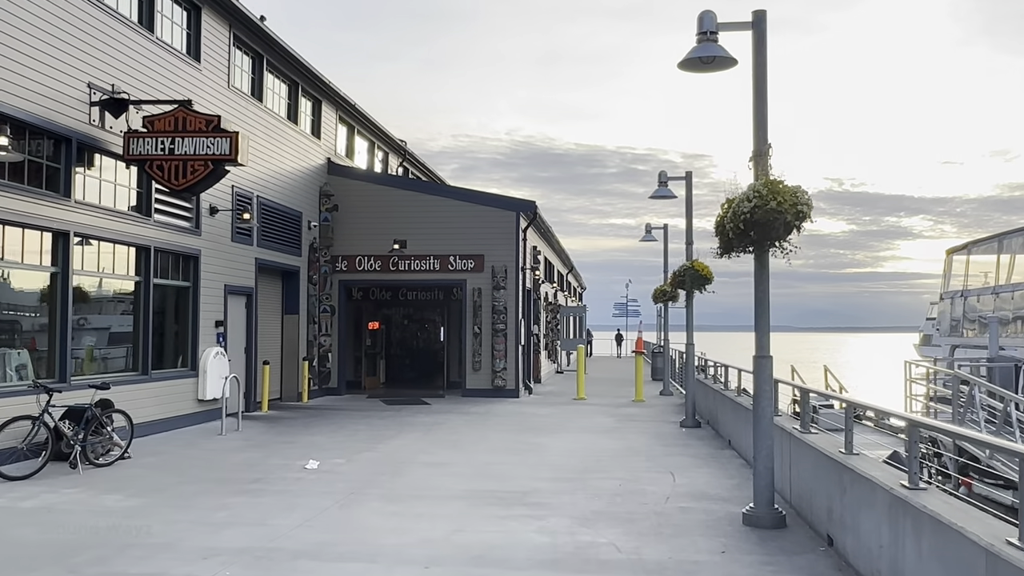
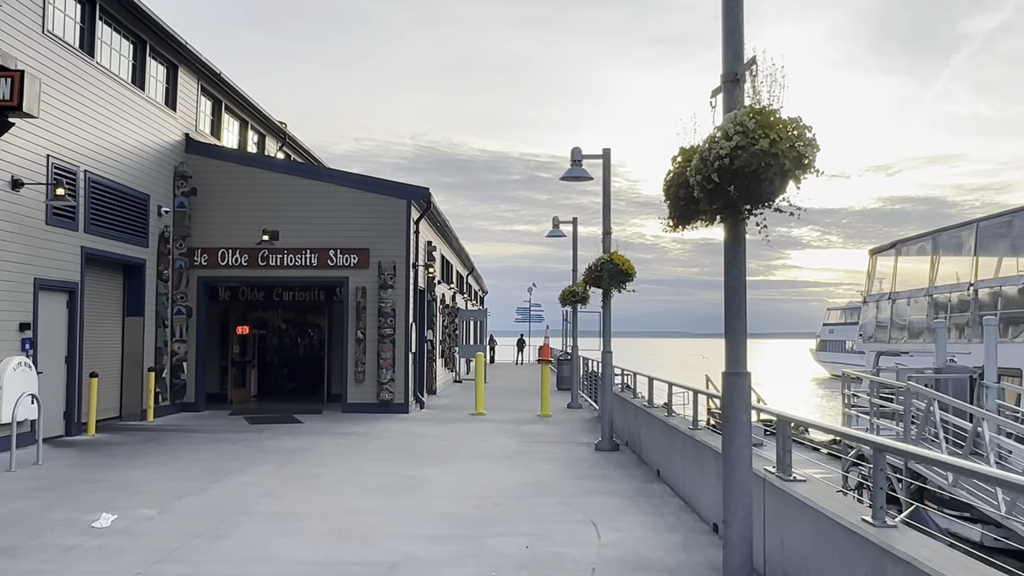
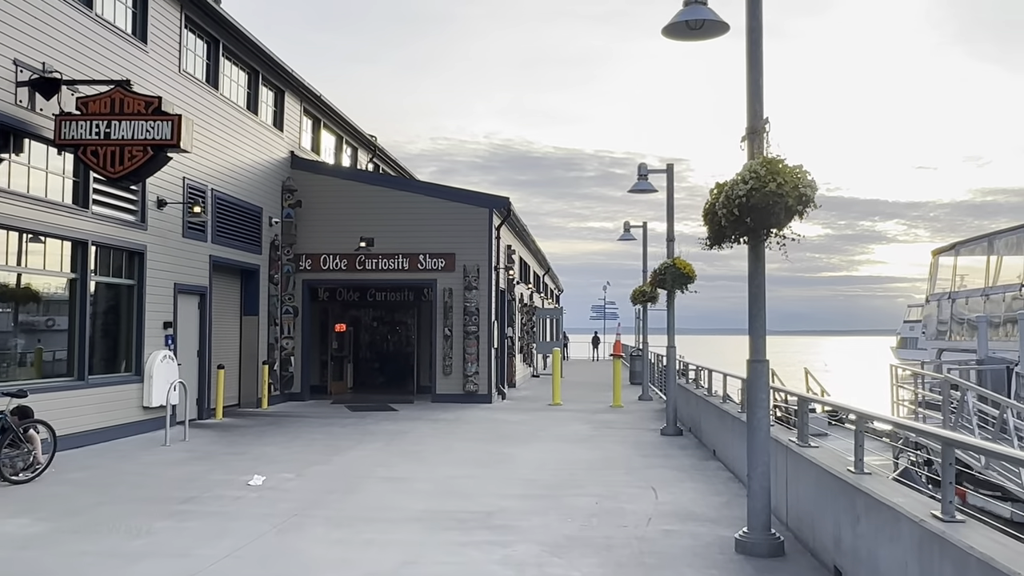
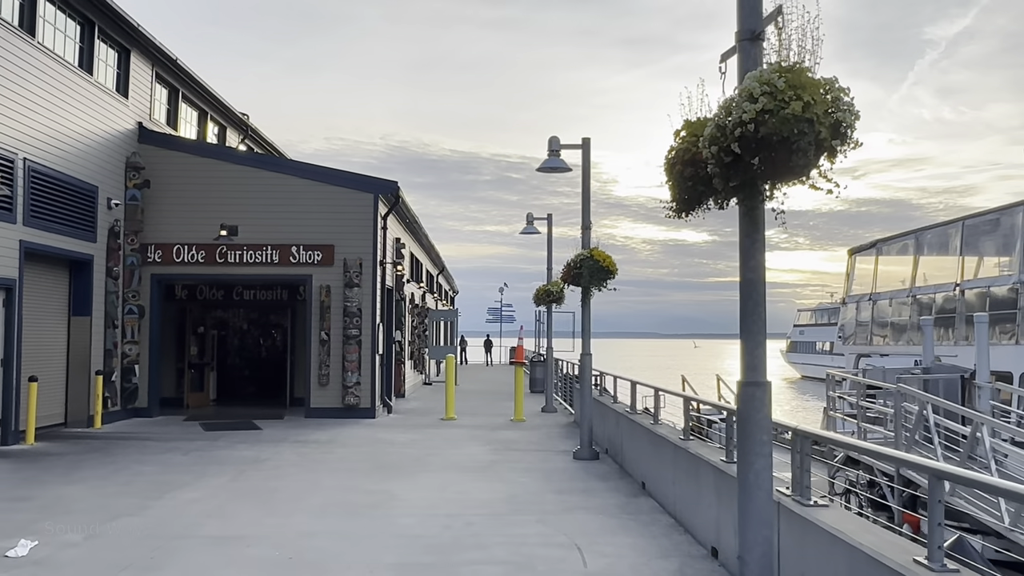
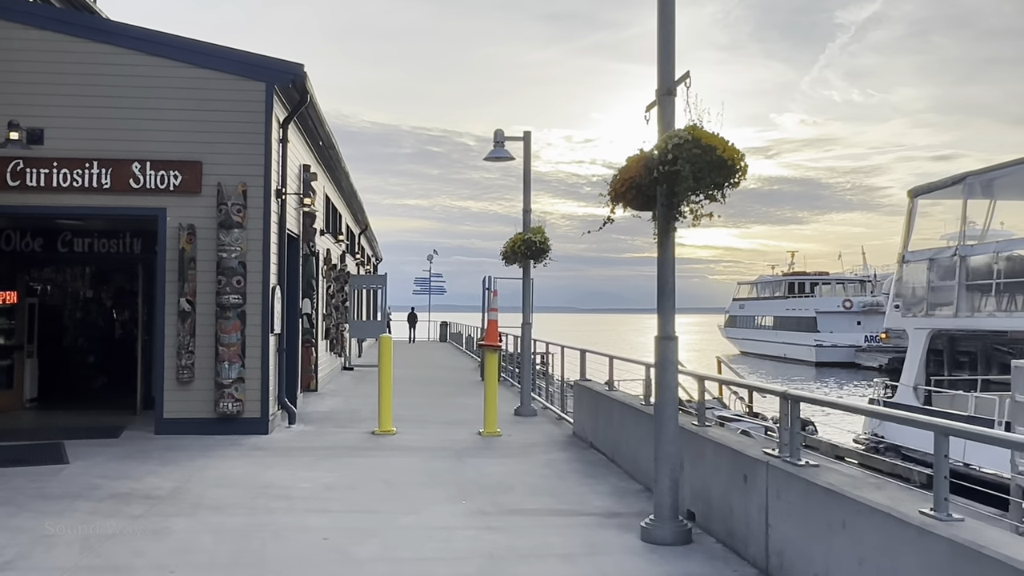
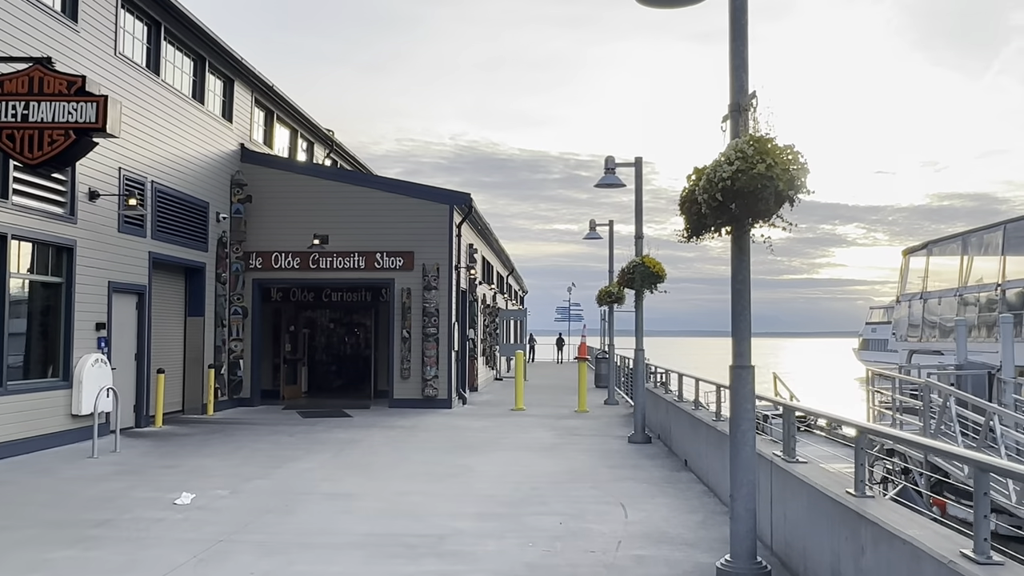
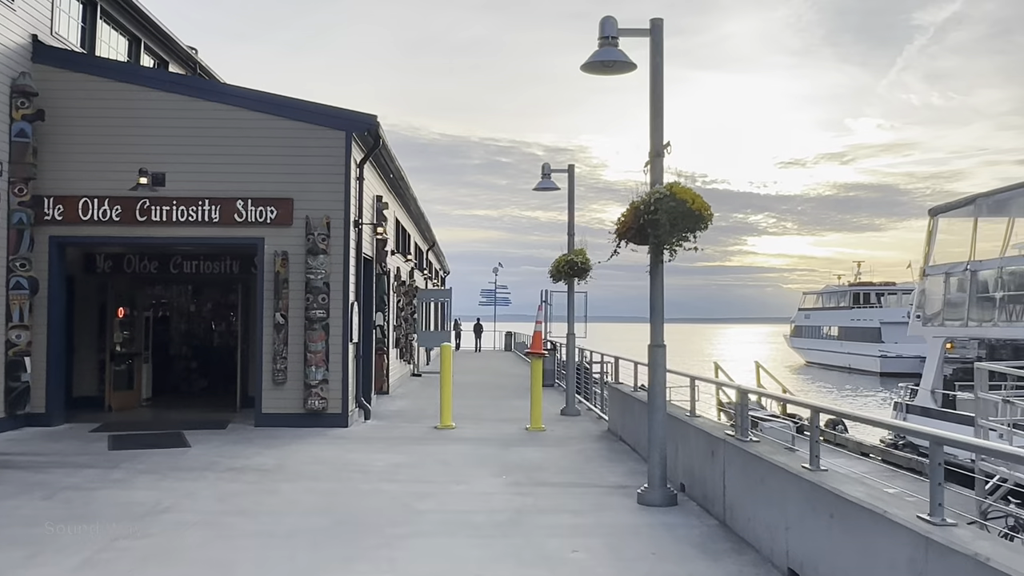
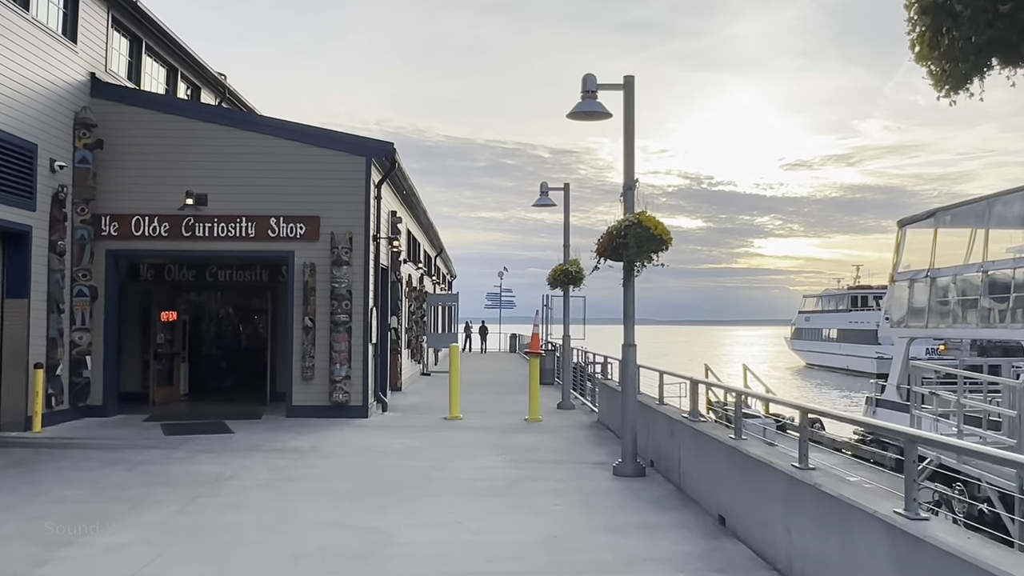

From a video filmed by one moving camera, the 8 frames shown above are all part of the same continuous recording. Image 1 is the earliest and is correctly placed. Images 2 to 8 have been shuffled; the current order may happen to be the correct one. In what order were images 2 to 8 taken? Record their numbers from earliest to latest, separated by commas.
3, 6, 2, 4, 8, 7, 5
